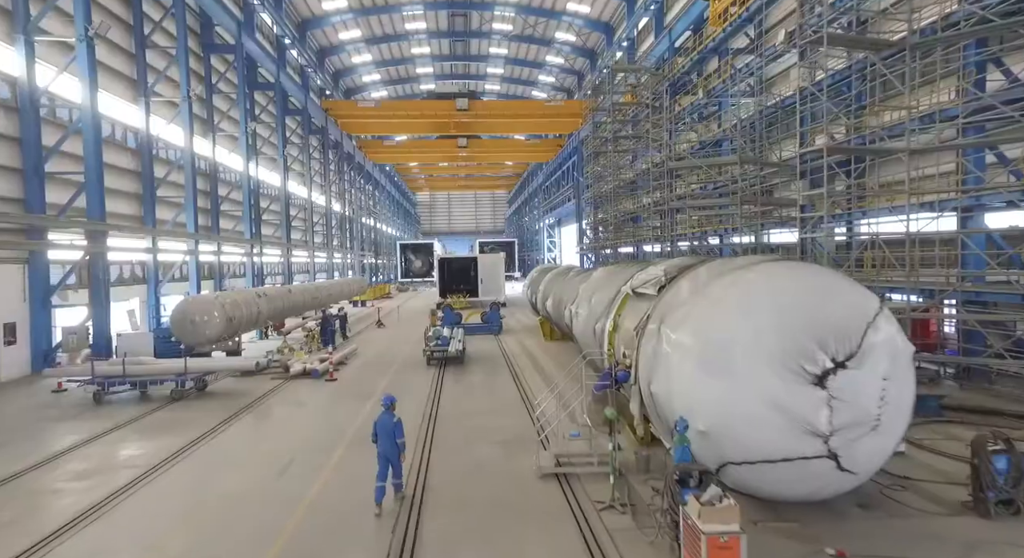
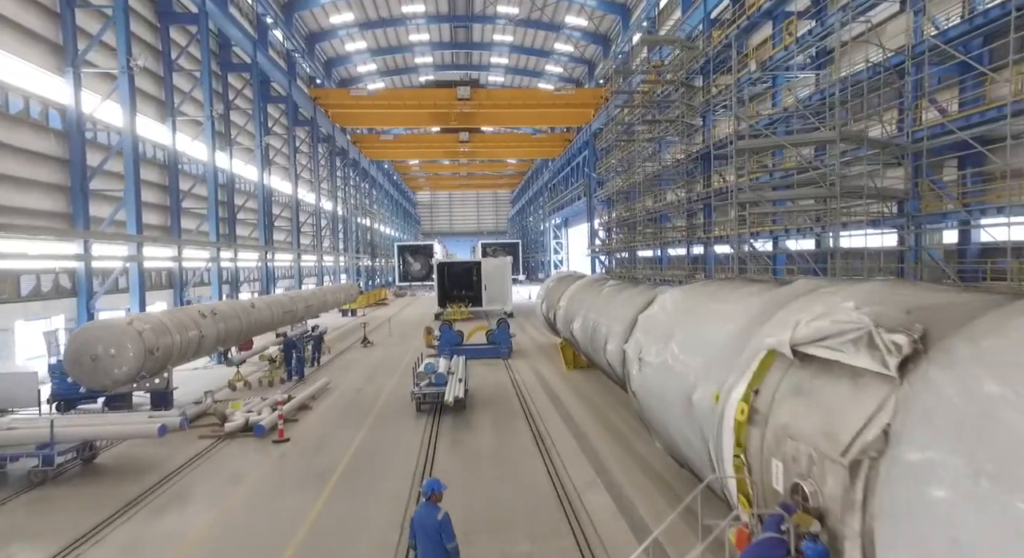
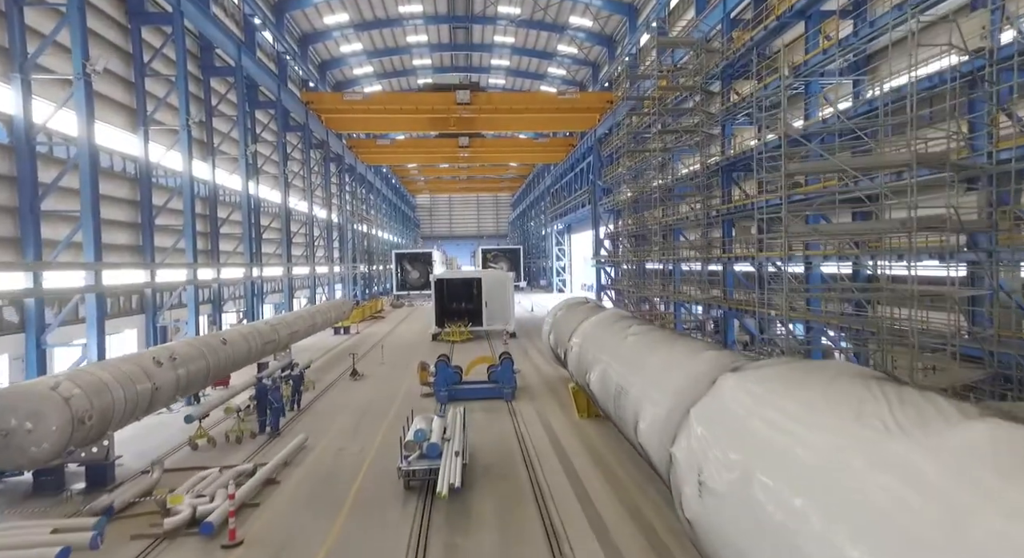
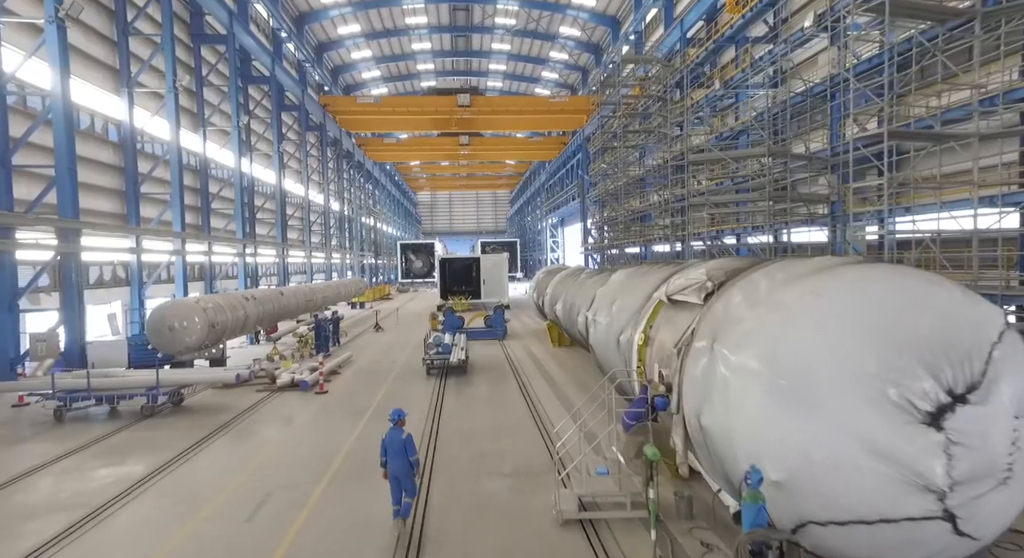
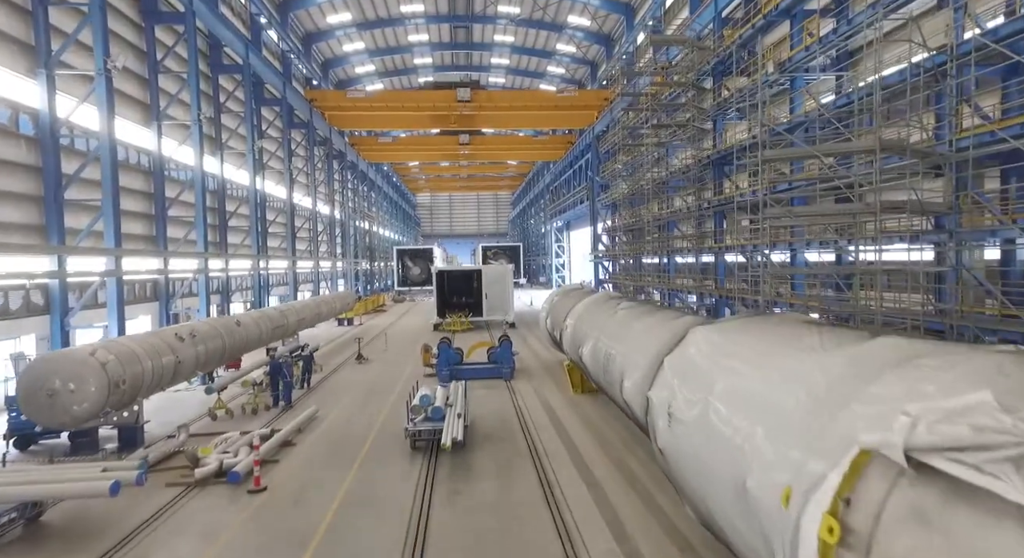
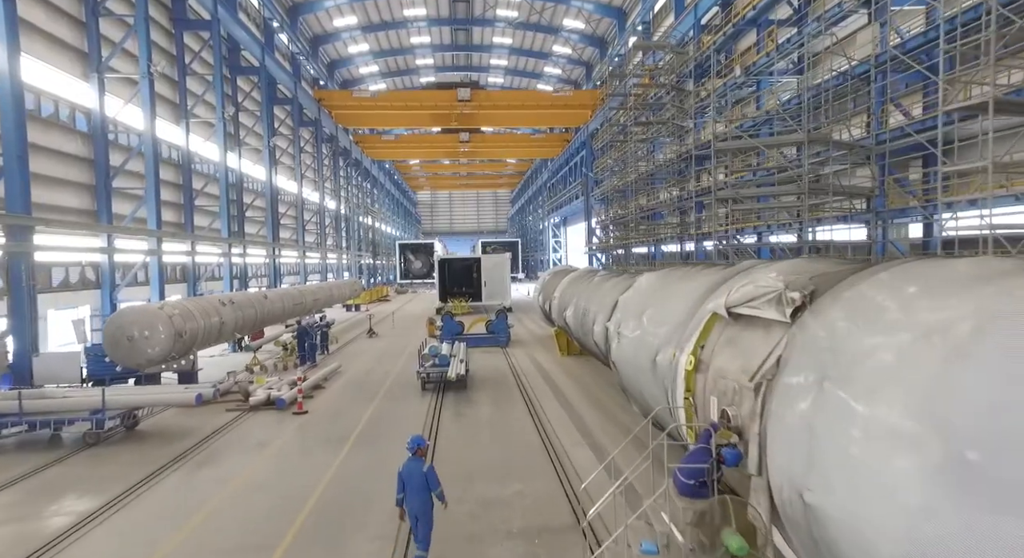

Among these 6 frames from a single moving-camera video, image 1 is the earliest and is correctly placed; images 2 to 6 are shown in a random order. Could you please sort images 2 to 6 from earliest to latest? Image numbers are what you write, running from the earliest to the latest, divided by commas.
4, 6, 2, 5, 3
